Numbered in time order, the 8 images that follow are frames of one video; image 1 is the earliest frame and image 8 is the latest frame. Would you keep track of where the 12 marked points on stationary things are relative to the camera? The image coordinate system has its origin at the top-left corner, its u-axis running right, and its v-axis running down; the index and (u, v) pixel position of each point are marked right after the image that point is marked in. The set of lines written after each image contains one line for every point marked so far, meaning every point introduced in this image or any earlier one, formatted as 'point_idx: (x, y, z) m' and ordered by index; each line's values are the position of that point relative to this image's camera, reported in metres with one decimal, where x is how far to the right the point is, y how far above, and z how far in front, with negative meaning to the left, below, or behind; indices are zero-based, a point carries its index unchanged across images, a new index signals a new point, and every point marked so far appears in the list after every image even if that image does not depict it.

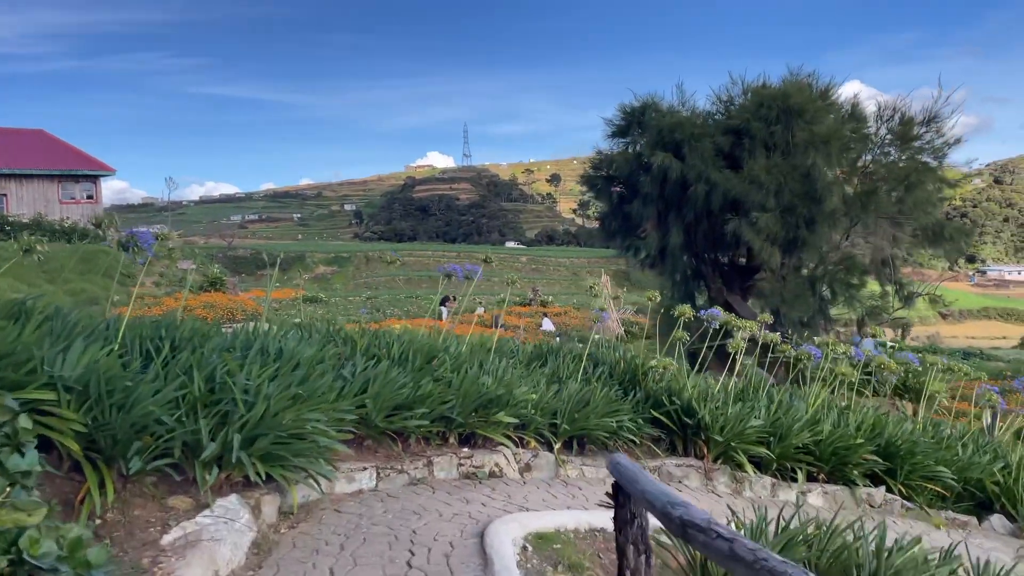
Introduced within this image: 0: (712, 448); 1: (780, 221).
0: (+1.4, -1.1, +5.8) m
1: (+3.9, +1.0, +11.8) m
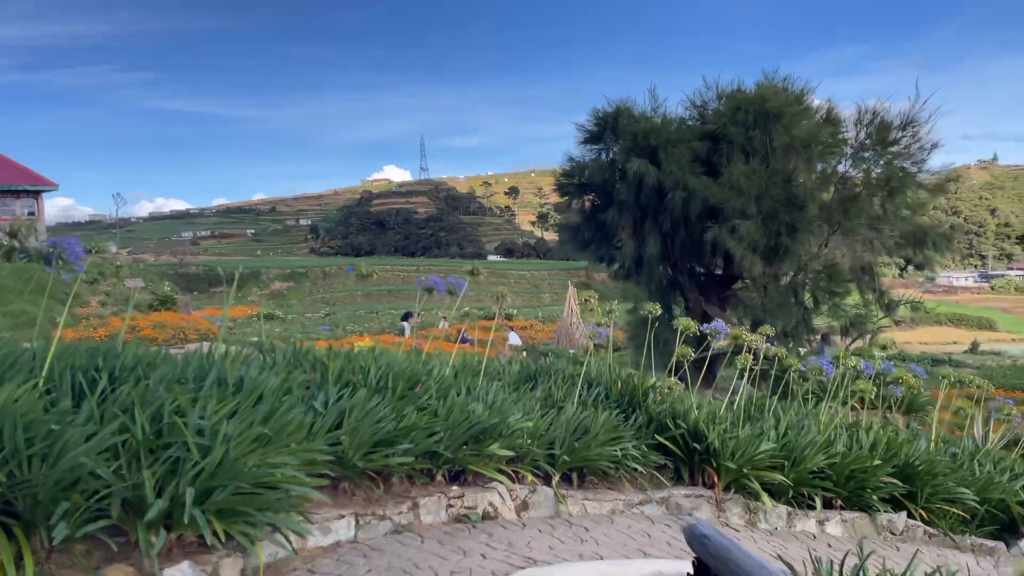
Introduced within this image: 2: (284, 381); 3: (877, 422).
0: (+1.4, -1.2, +5.3) m
1: (+3.5, +0.9, +11.5) m
2: (-1.2, -0.5, +4.3) m
3: (+2.9, -1.1, +6.5) m
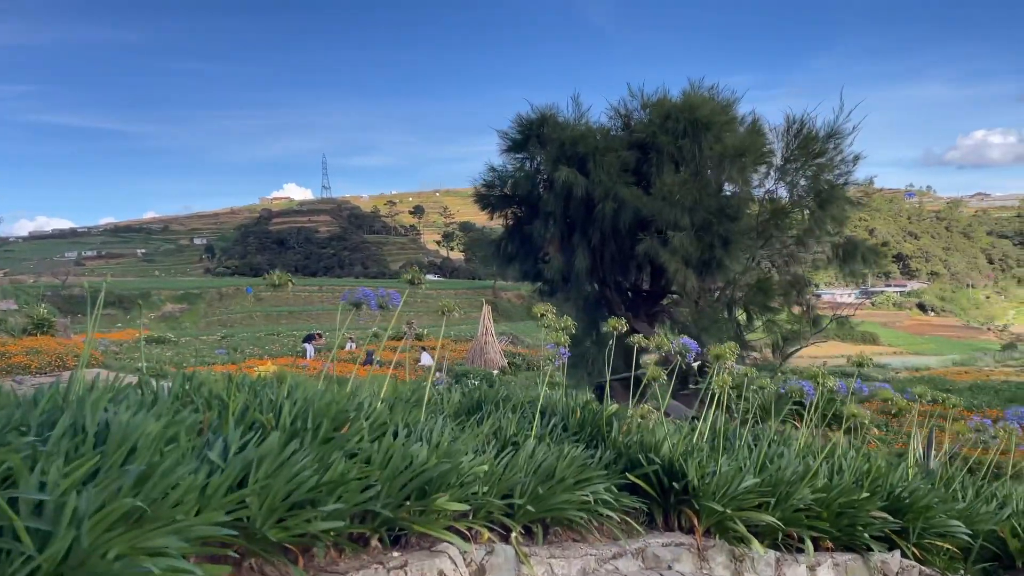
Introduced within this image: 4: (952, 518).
0: (+1.1, -1.3, +4.5) m
1: (+2.5, +0.7, +11.0) m
2: (-1.4, -0.6, +3.3) m
3: (+2.5, -1.2, +5.9) m
4: (+2.8, -1.5, +5.2) m
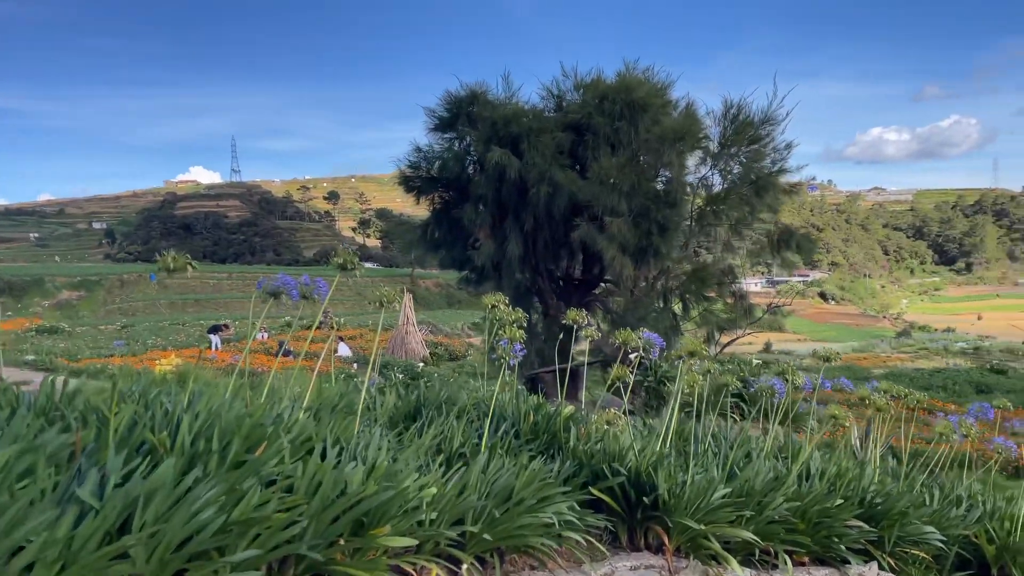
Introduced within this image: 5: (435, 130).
0: (+0.8, -1.2, +4.0) m
1: (+1.6, +0.8, +10.5) m
2: (-1.5, -0.5, +2.5) m
3: (+2.1, -1.1, +5.5) m
4: (+2.5, -1.4, +4.8) m
5: (-1.1, +2.3, +11.6) m
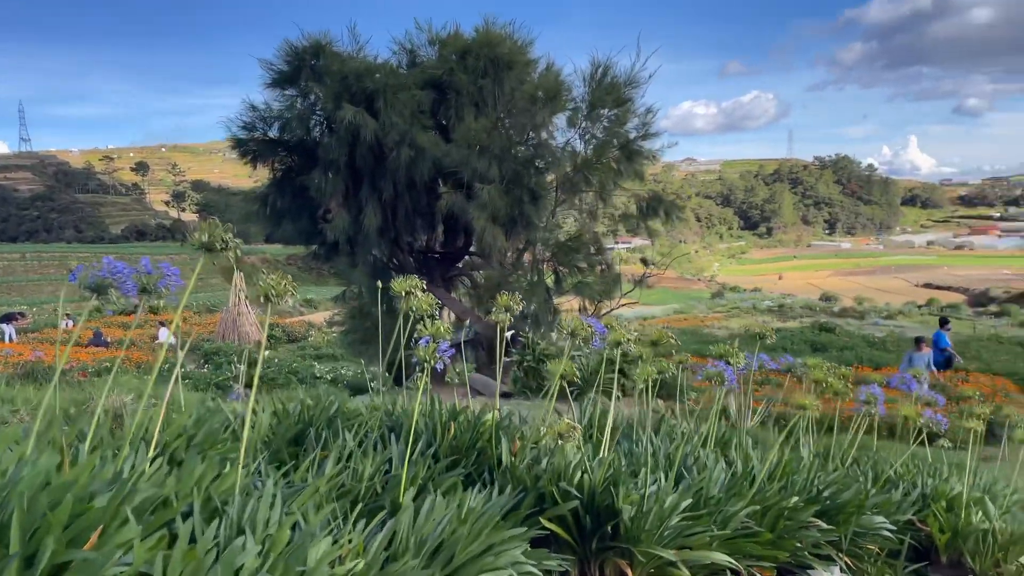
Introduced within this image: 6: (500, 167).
0: (+0.5, -1.1, +3.3) m
1: (-0.1, +1.1, +9.7) m
2: (-1.4, -0.5, +1.3) m
3: (+1.5, -0.9, +5.0) m
4: (+2.0, -1.2, +4.4) m
5: (-3.0, +2.5, +10.1) m
6: (-0.2, +1.5, +9.8) m
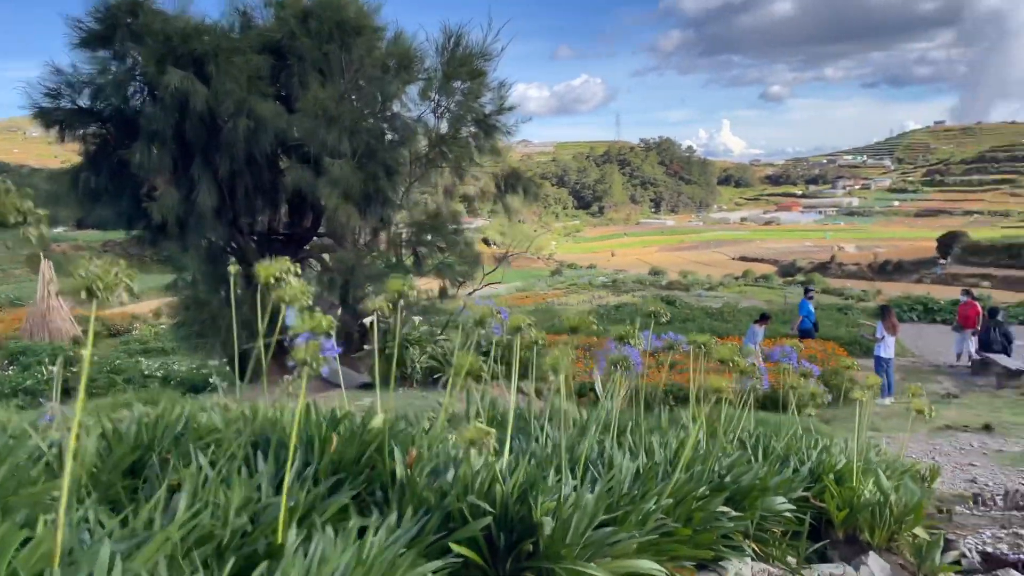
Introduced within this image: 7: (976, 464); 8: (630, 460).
0: (+0.2, -1.1, +2.9) m
1: (-1.8, +1.3, +9.0) m
2: (-1.4, -0.6, +0.5) m
3: (+0.8, -0.8, +4.7) m
4: (+1.4, -1.1, +4.3) m
5: (-4.7, +2.6, +8.8) m
6: (-1.8, +1.6, +9.0) m
7: (+5.0, -1.9, +8.7) m
8: (+0.6, -0.8, +3.9) m
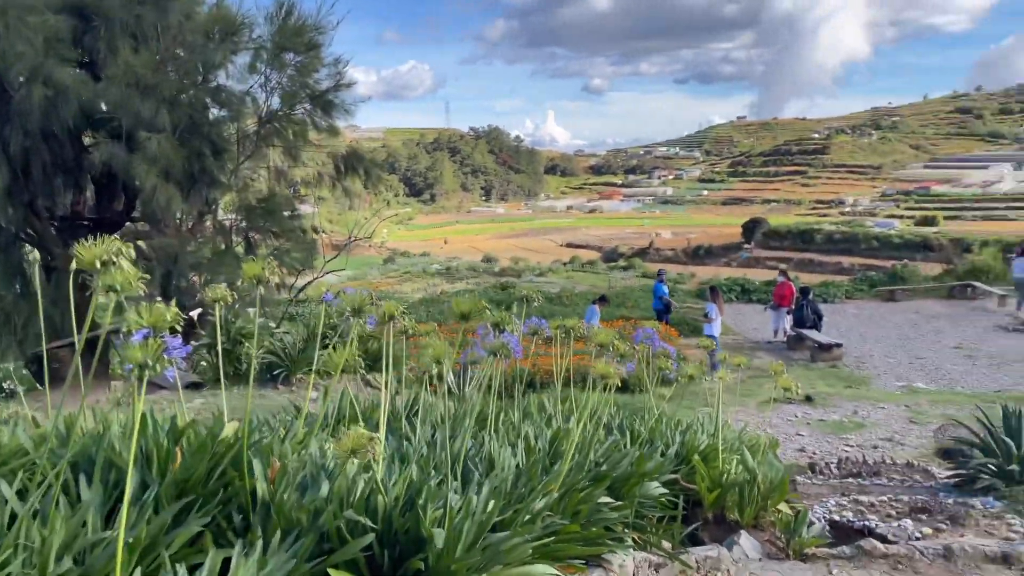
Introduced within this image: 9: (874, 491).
0: (-0.2, -1.0, +2.6) m
1: (-3.4, +1.4, +8.1) m
2: (-1.2, -0.6, -0.1) m
3: (0.0, -0.7, +4.5) m
4: (+0.7, -1.0, +4.2) m
5: (-6.2, +2.7, +7.3) m
6: (-3.5, +1.8, +8.1) m
7: (+3.3, -1.7, +9.3) m
8: (0.0, -0.7, +3.6) m
9: (+2.7, -1.5, +6.0) m
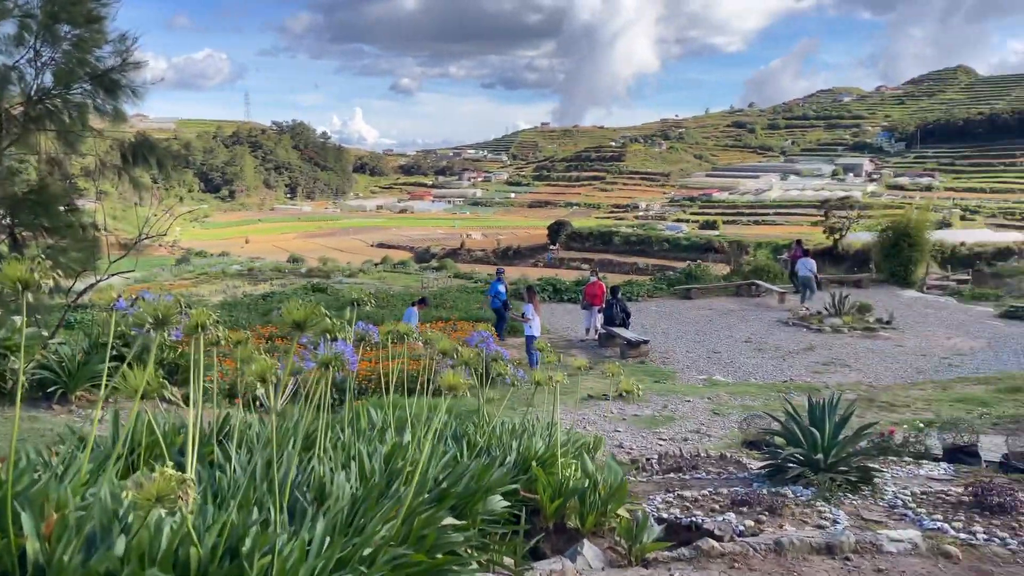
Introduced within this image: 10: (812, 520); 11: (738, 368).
0: (-0.6, -1.0, +2.2) m
1: (-5.0, +1.4, +6.8) m
2: (-1.0, -0.6, -0.6) m
3: (-0.8, -0.7, +4.1) m
4: (-0.1, -1.0, +4.0) m
5: (-7.6, +2.6, +5.4) m
6: (-5.1, +1.7, +6.8) m
7: (+1.3, -1.7, +9.5) m
8: (-0.7, -0.8, +3.2) m
9: (+1.4, -1.5, +6.2) m
10: (+1.9, -1.4, +5.0) m
11: (+3.9, -1.4, +13.8) m
